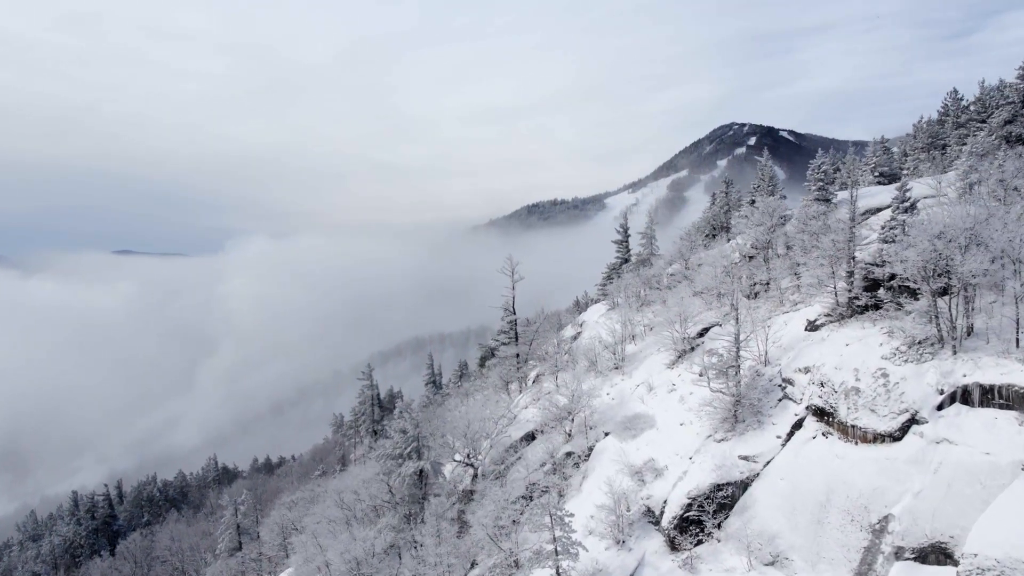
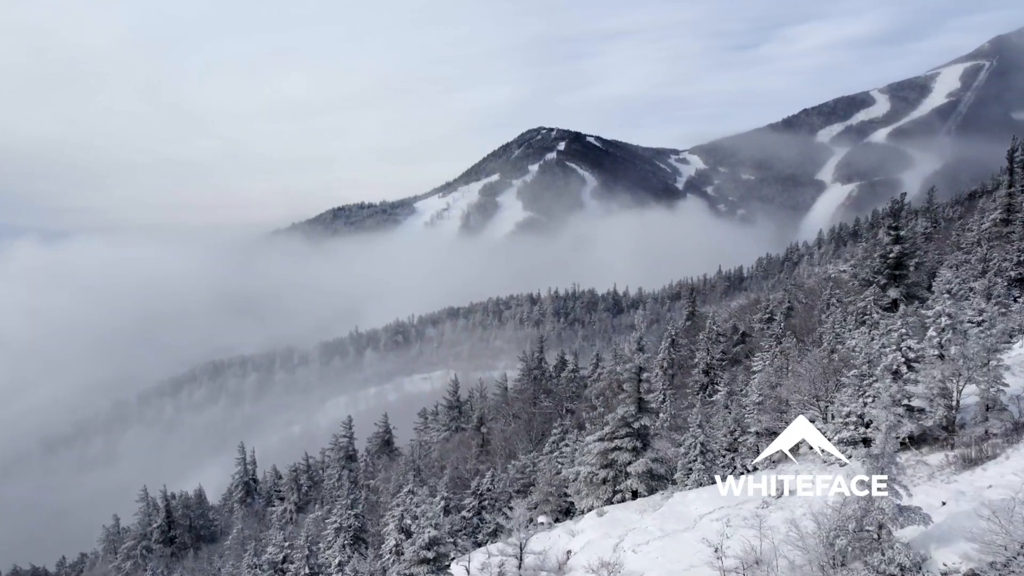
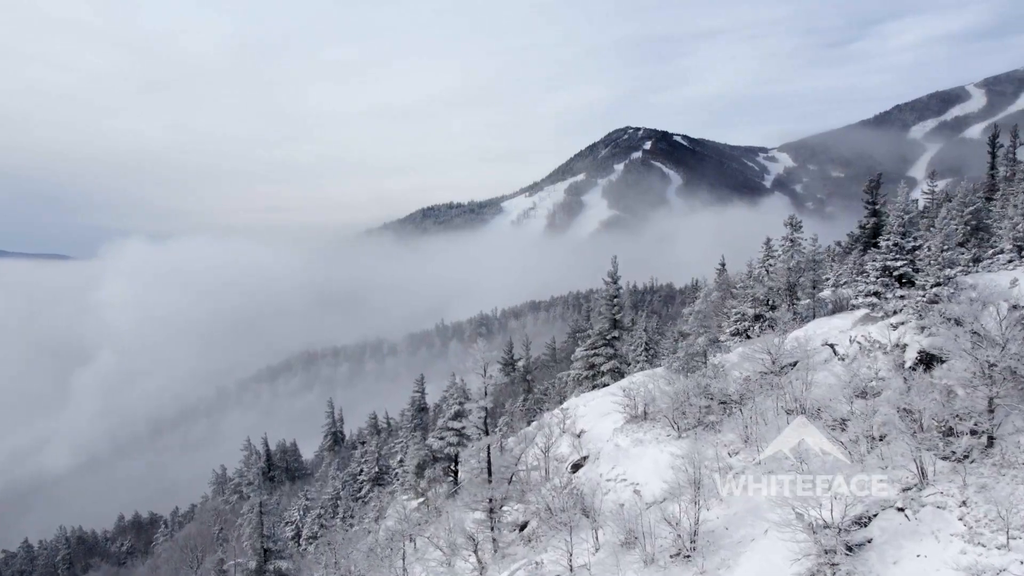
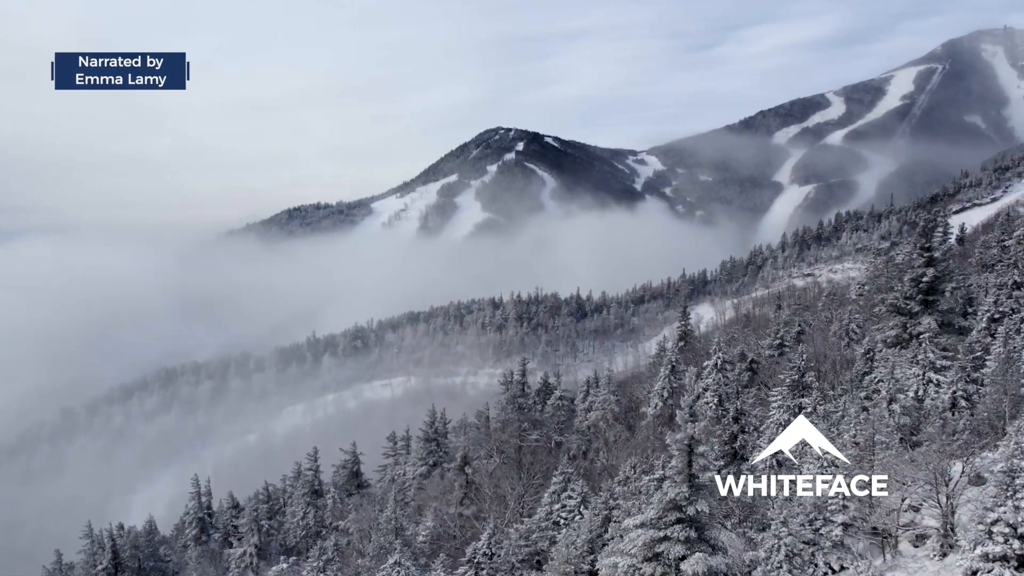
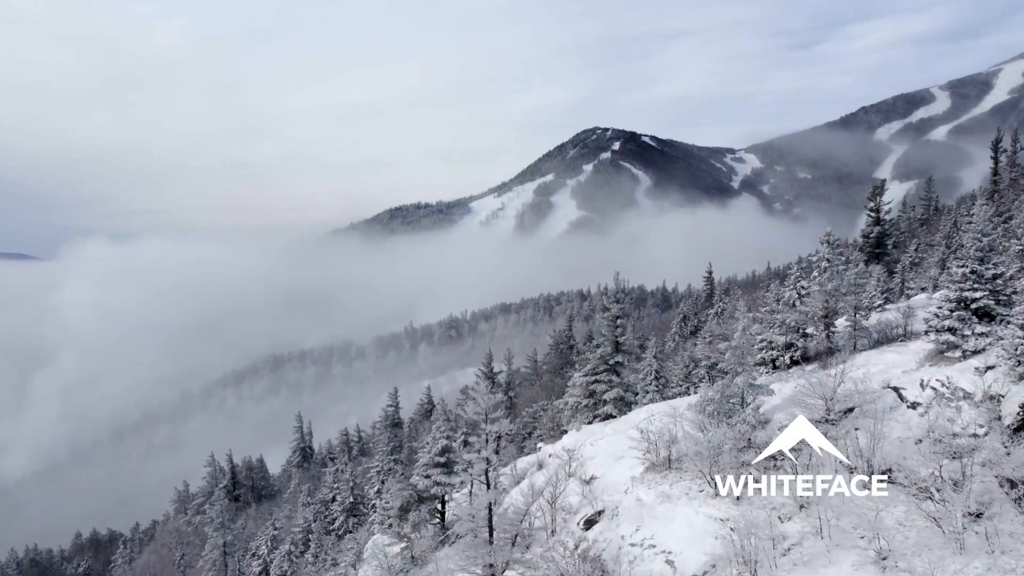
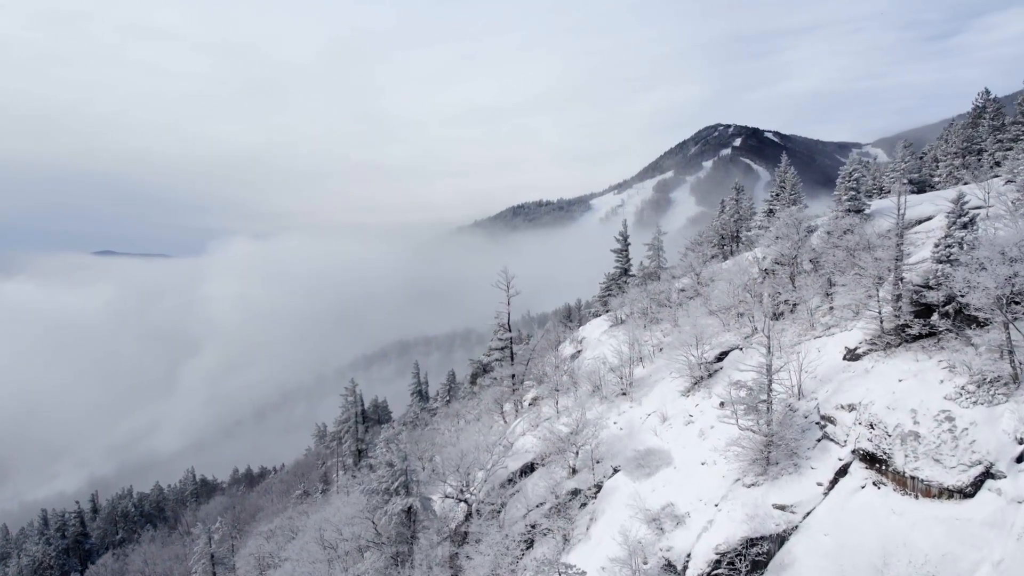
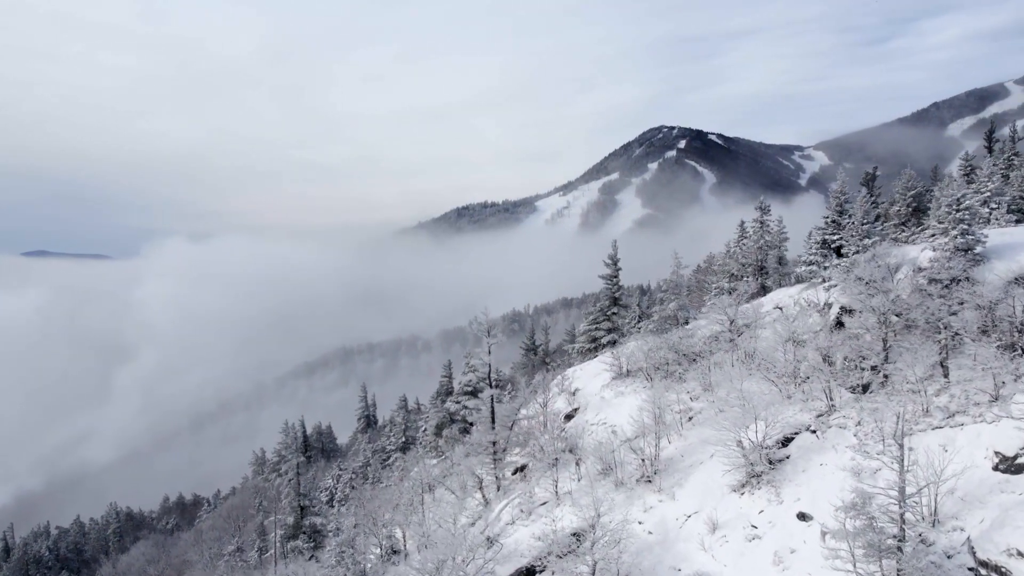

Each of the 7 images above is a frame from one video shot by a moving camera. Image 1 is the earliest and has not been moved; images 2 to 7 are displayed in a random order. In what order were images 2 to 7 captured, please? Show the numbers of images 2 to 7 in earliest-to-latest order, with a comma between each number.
6, 7, 3, 5, 2, 4
